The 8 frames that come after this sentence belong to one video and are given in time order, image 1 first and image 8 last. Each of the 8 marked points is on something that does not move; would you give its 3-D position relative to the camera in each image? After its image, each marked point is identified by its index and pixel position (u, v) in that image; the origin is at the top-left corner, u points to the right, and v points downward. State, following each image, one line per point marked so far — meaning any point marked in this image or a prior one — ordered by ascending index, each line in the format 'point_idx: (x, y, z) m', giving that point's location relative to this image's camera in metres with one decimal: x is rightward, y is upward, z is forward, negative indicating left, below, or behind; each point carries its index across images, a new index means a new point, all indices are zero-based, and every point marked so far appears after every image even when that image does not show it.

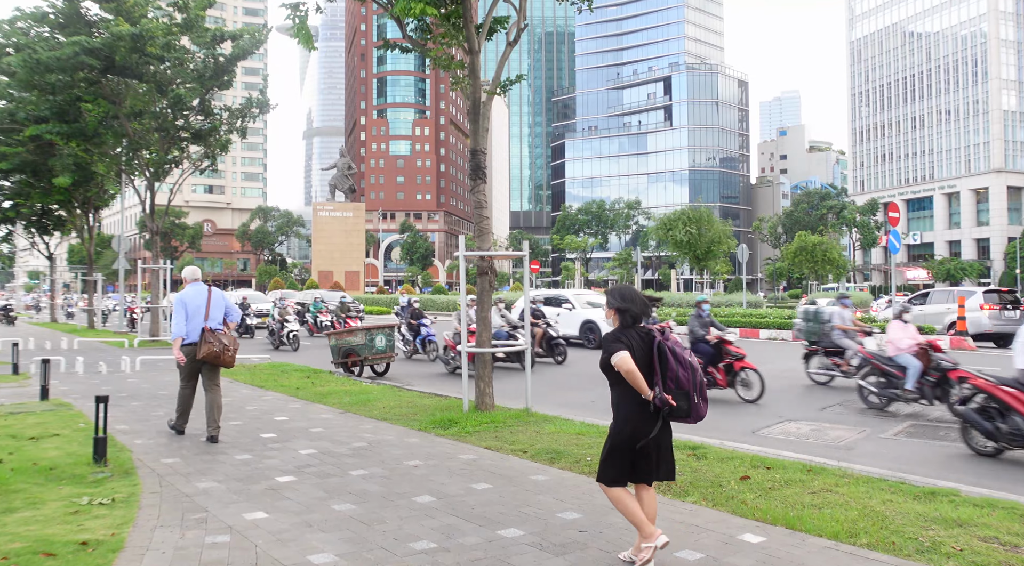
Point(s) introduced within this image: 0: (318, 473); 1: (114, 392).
0: (-2.1, -2.0, +7.8) m
1: (-6.8, -1.9, +12.7) m
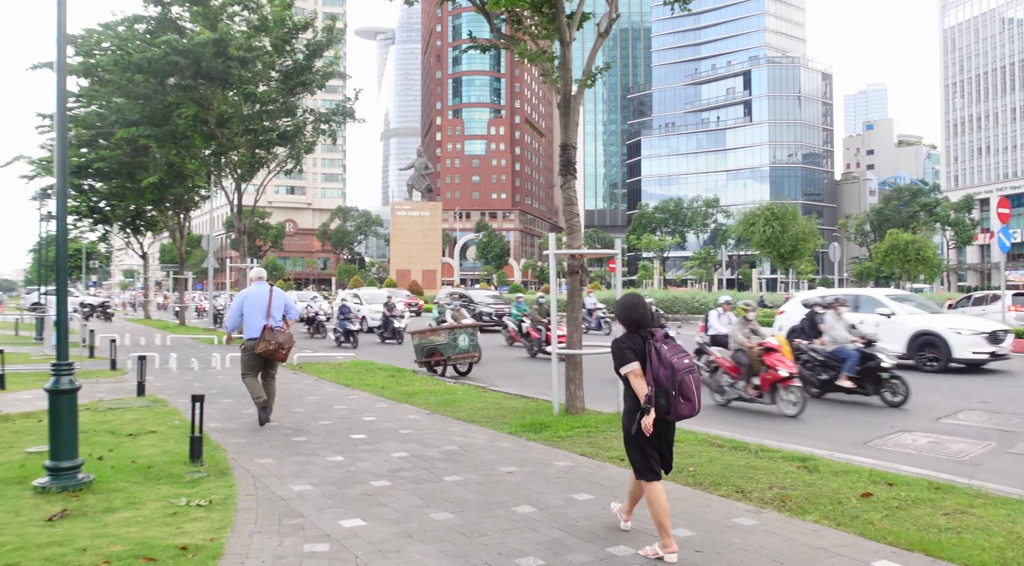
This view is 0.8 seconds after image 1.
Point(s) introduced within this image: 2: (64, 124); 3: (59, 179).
0: (-1.0, -2.0, +7.5) m
1: (-5.3, -1.9, +12.8) m
2: (-4.3, +1.6, +7.1) m
3: (-4.3, +1.0, +6.9) m
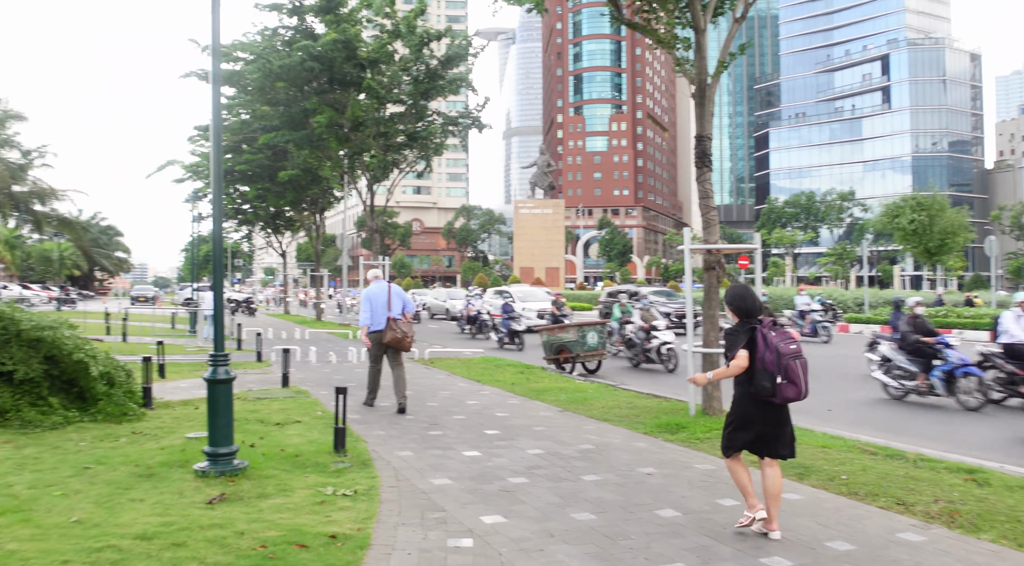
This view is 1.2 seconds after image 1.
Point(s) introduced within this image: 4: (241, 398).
0: (+0.4, -1.9, +7.3) m
1: (-3.0, -1.8, +13.3) m
2: (-2.9, +1.6, +7.4) m
3: (-2.9, +1.1, +7.3) m
4: (-4.0, -1.7, +10.8) m
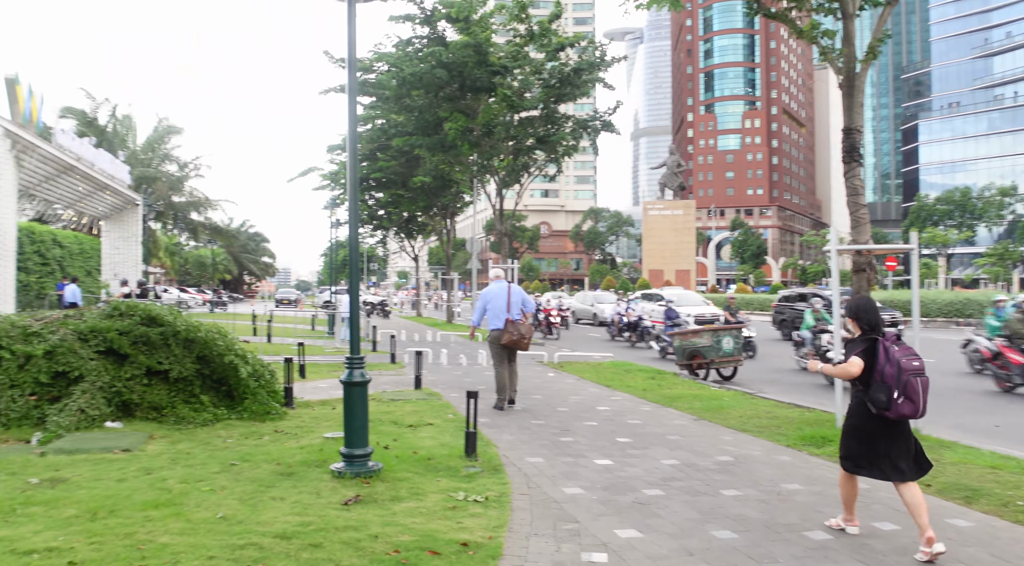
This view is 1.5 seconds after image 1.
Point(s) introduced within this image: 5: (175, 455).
0: (+1.6, -1.9, +6.9) m
1: (-0.7, -1.8, +13.4) m
2: (-1.6, +1.6, +7.6) m
3: (-1.6, +1.1, +7.4) m
4: (-2.0, -1.8, +11.1) m
5: (-3.3, -1.7, +7.2) m
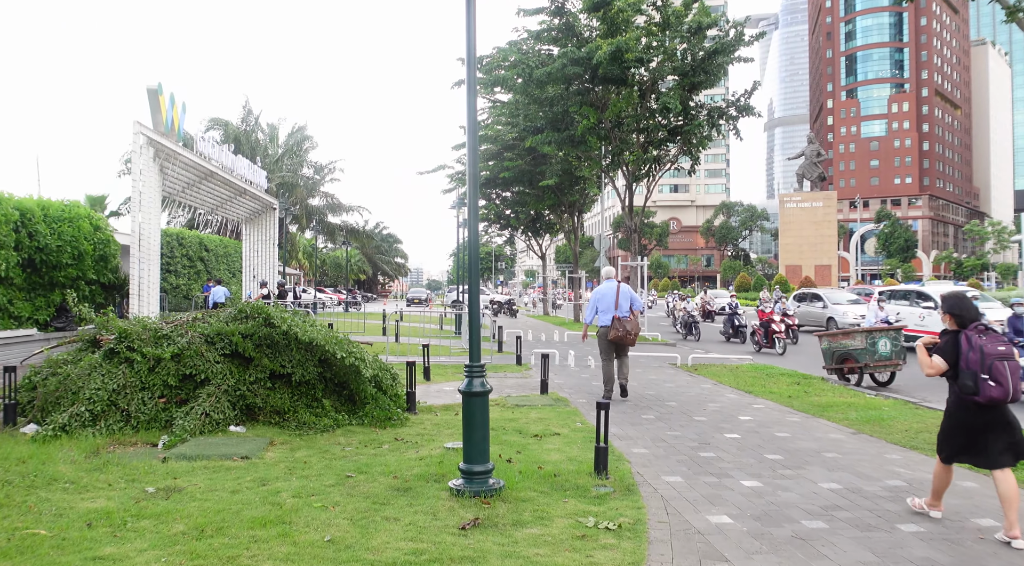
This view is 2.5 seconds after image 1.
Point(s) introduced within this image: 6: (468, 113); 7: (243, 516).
0: (+2.7, -1.9, +5.9) m
1: (+1.6, -1.8, +12.7) m
2: (-0.4, +1.6, +7.1) m
3: (-0.4, +1.0, +7.0) m
4: (-0.2, -1.8, +10.6) m
5: (-2.1, -1.7, +7.0) m
6: (-0.4, +1.6, +7.1) m
7: (-1.9, -1.7, +5.2) m
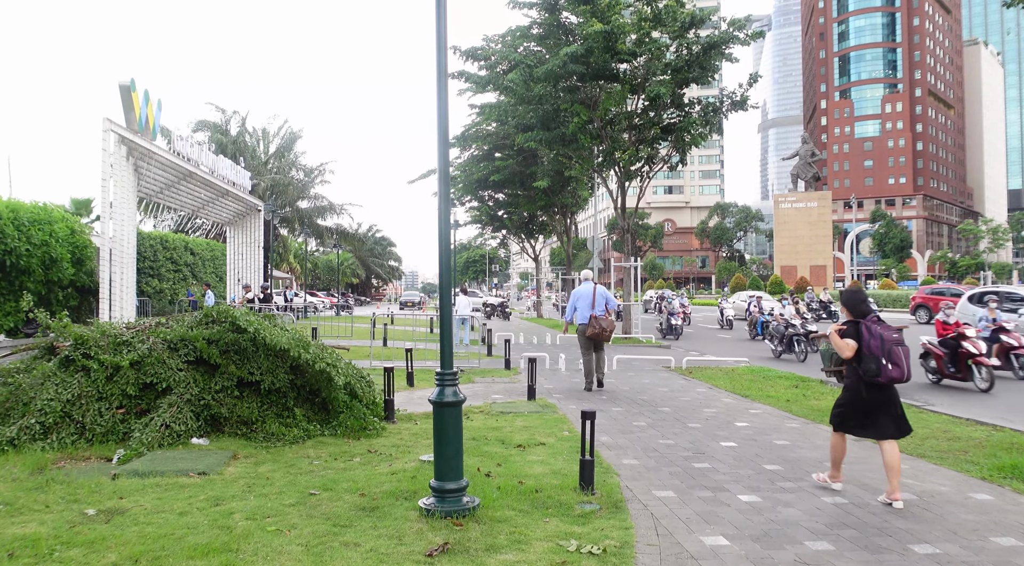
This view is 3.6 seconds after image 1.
0: (+2.6, -1.9, +5.4) m
1: (+1.3, -1.8, +12.1) m
2: (-0.6, +1.6, +6.6) m
3: (-0.6, +1.0, +6.4) m
4: (-0.4, -1.8, +10.1) m
5: (-2.3, -1.7, +6.5) m
6: (-0.6, +1.6, +6.5) m
7: (-2.1, -1.7, +4.7) m
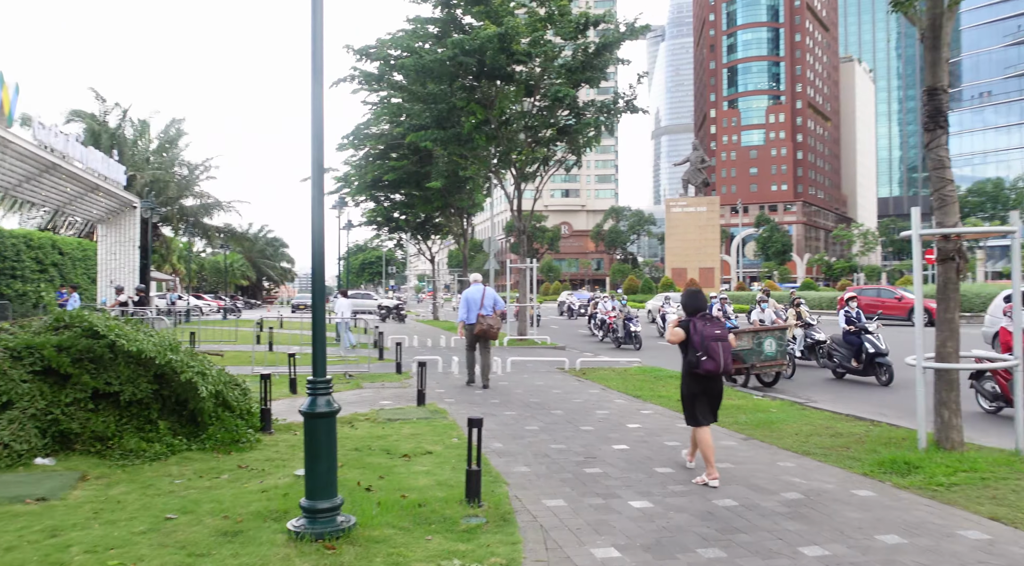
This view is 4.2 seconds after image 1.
0: (+1.7, -1.9, +5.3) m
1: (-0.4, -1.8, +11.8) m
2: (-1.5, +1.6, +6.1) m
3: (-1.6, +1.0, +5.9) m
4: (-1.8, -1.8, +9.6) m
5: (-3.2, -1.7, +5.7) m
6: (-1.6, +1.6, +6.0) m
7: (-2.8, -1.7, +4.0) m
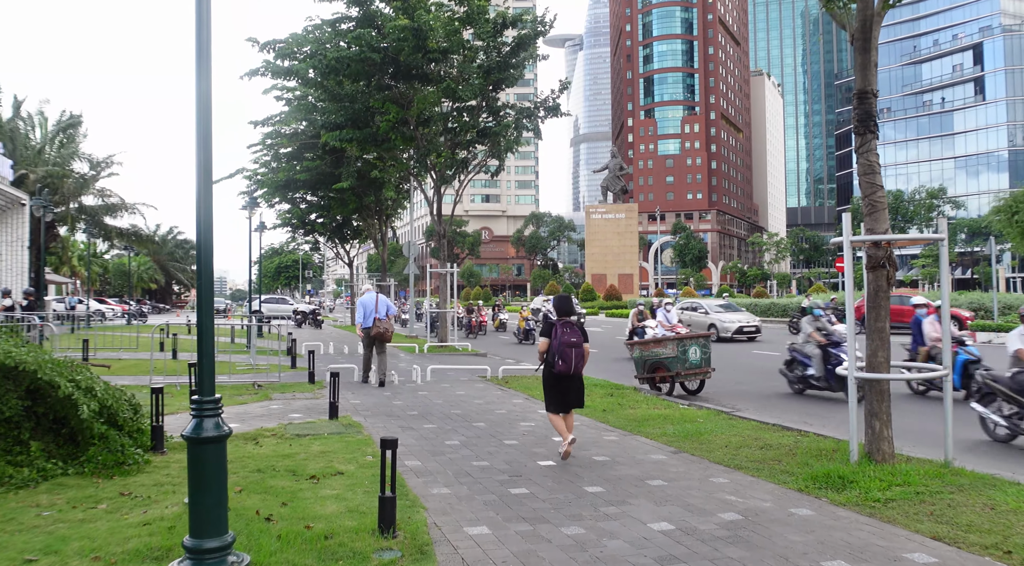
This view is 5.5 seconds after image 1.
0: (+1.2, -1.9, +4.9) m
1: (-1.6, -1.9, +11.2) m
2: (-2.1, +1.6, +5.4) m
3: (-2.1, +1.0, +5.2) m
4: (-2.8, -1.8, +8.8) m
5: (-3.8, -1.8, +4.8) m
6: (-2.2, +1.6, +5.3) m
7: (-3.2, -1.7, +3.1) m
